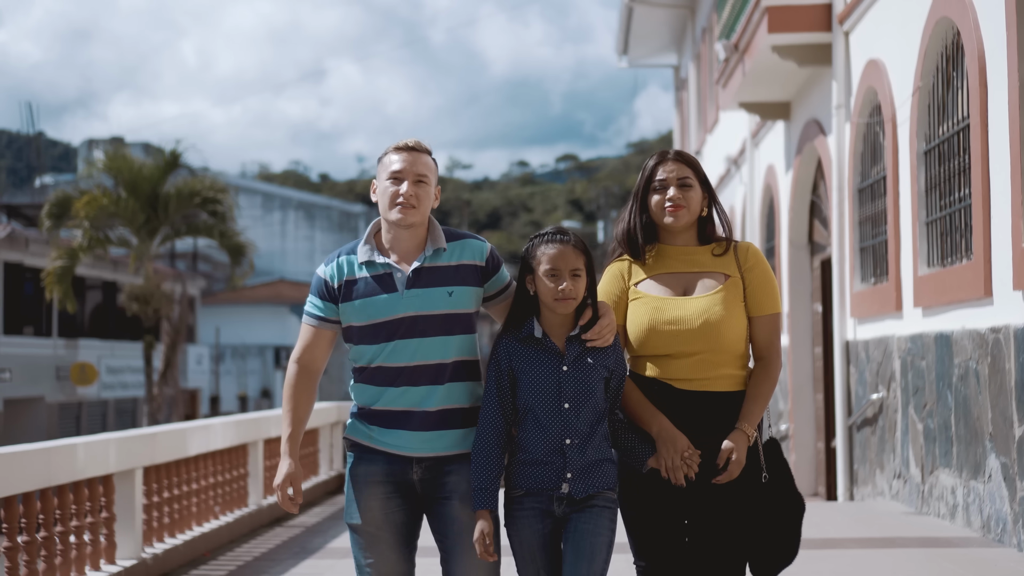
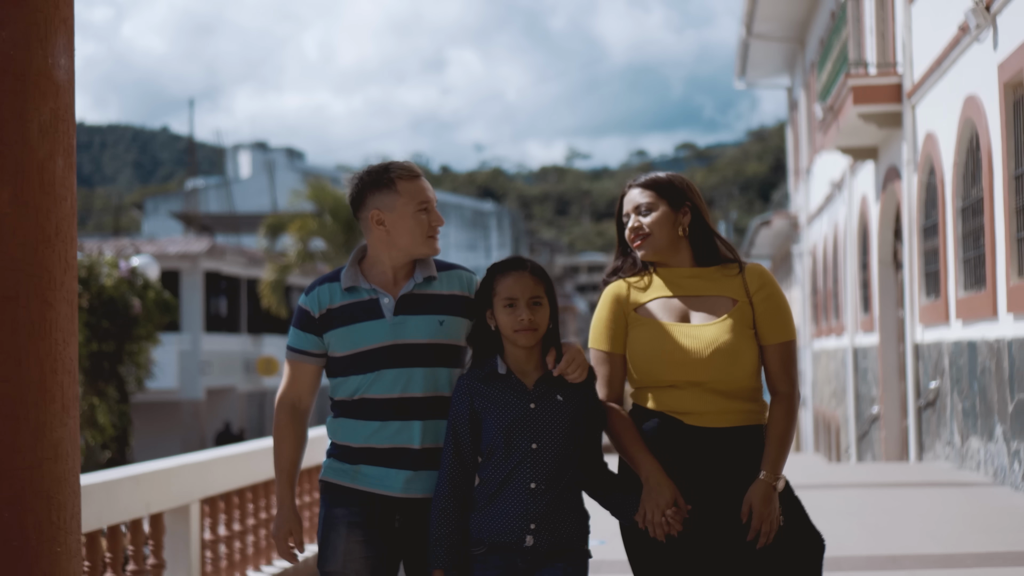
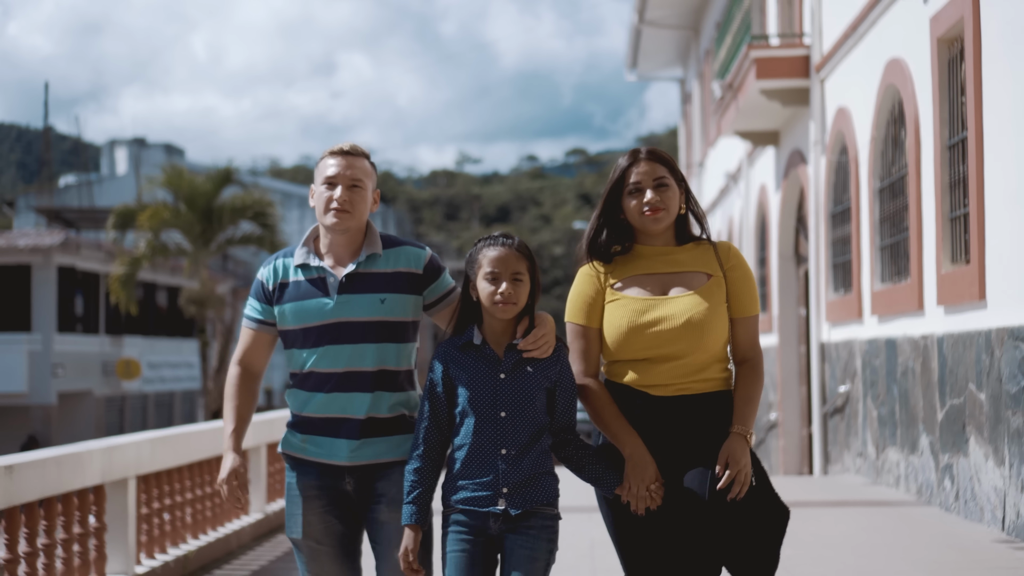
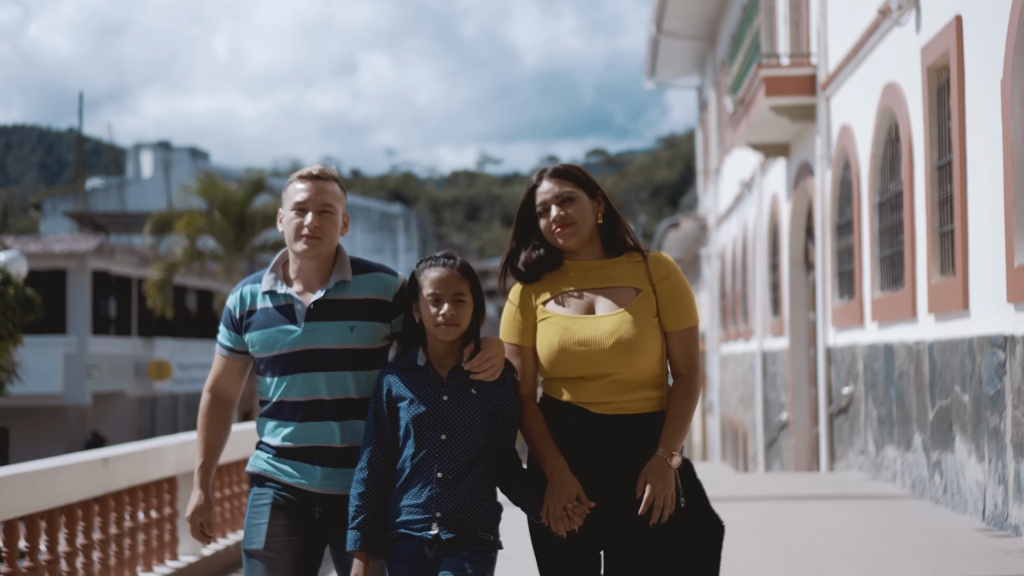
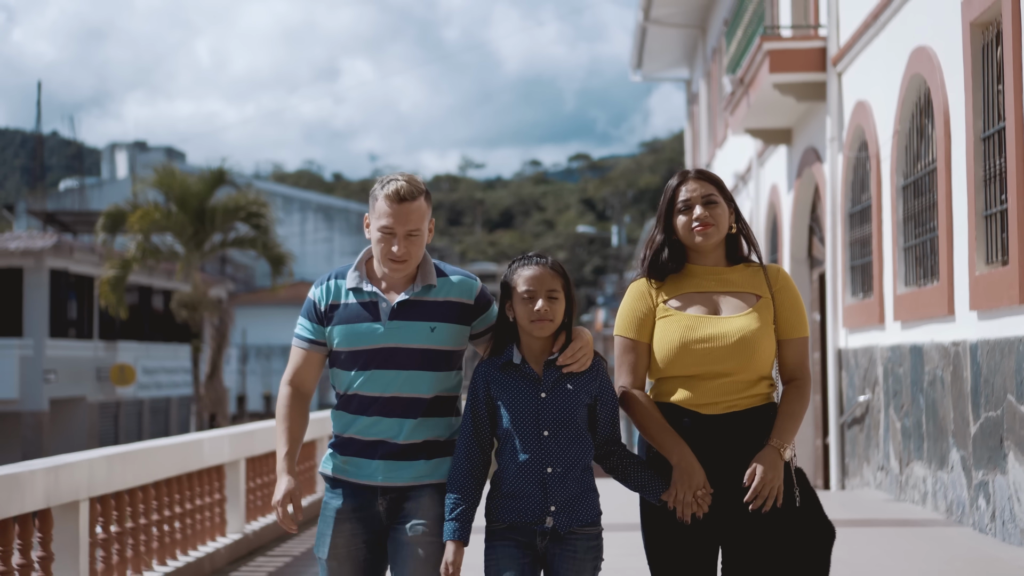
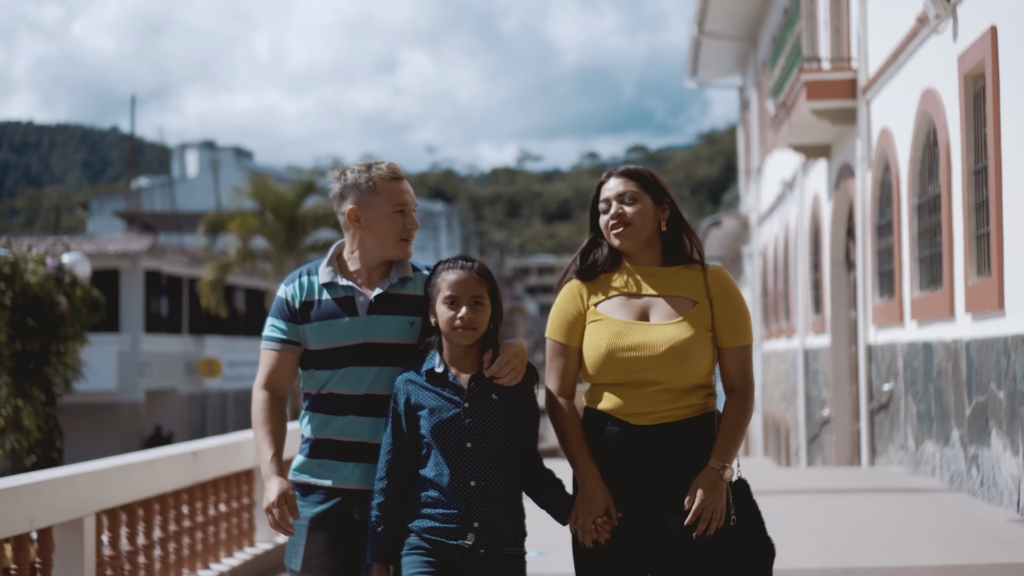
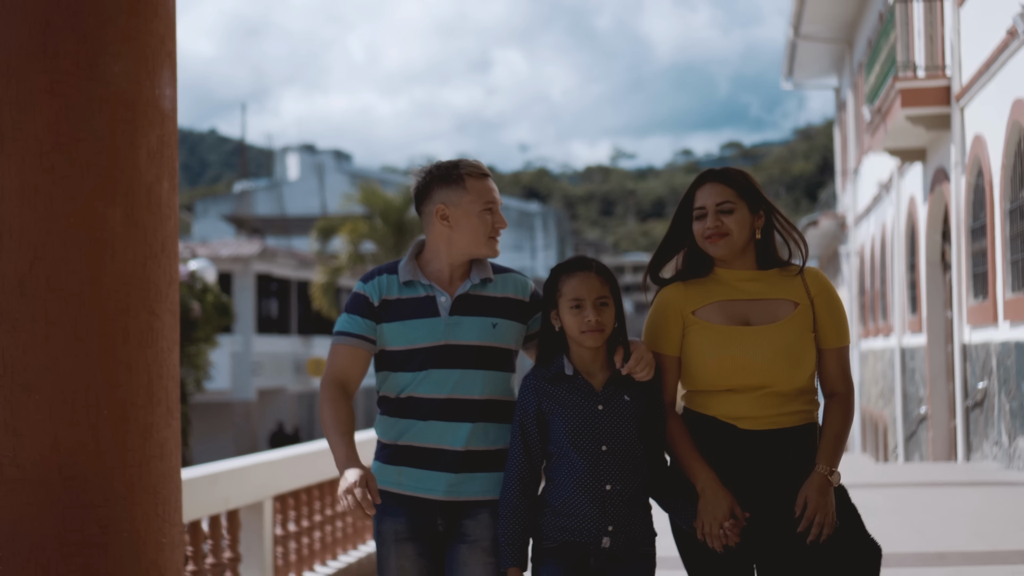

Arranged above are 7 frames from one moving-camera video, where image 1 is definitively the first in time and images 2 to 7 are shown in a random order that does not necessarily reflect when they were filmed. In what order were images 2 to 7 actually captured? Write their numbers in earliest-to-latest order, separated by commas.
5, 3, 4, 6, 2, 7
